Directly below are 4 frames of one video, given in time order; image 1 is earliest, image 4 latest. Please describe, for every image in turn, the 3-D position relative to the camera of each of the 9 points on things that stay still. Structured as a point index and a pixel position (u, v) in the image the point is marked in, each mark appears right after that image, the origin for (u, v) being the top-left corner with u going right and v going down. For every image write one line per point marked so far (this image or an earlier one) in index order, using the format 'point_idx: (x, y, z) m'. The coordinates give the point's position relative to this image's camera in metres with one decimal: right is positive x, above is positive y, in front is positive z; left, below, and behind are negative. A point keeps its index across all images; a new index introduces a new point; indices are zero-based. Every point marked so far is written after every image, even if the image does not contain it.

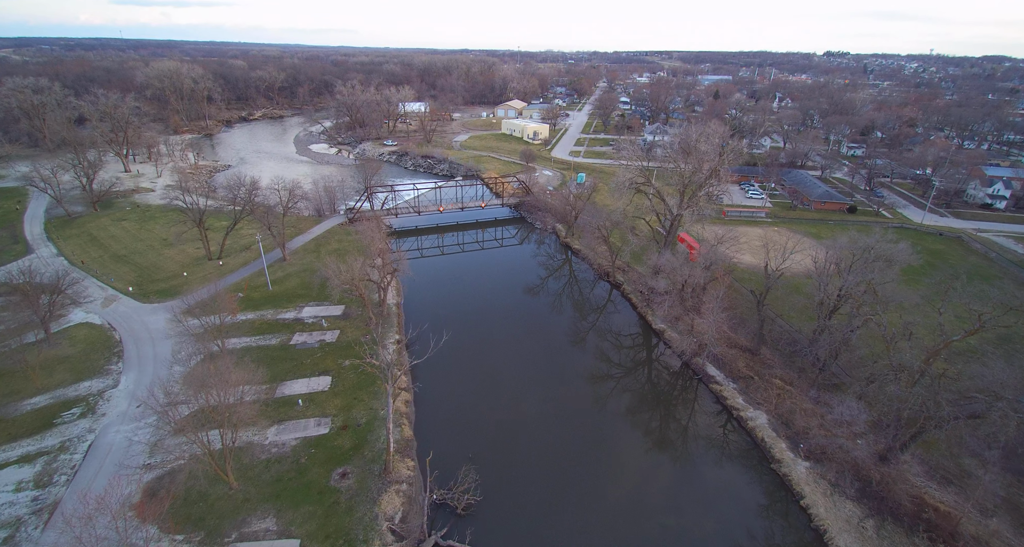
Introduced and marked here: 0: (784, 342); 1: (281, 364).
0: (+10.3, -2.7, +17.1) m
1: (-8.4, -3.3, +16.7) m
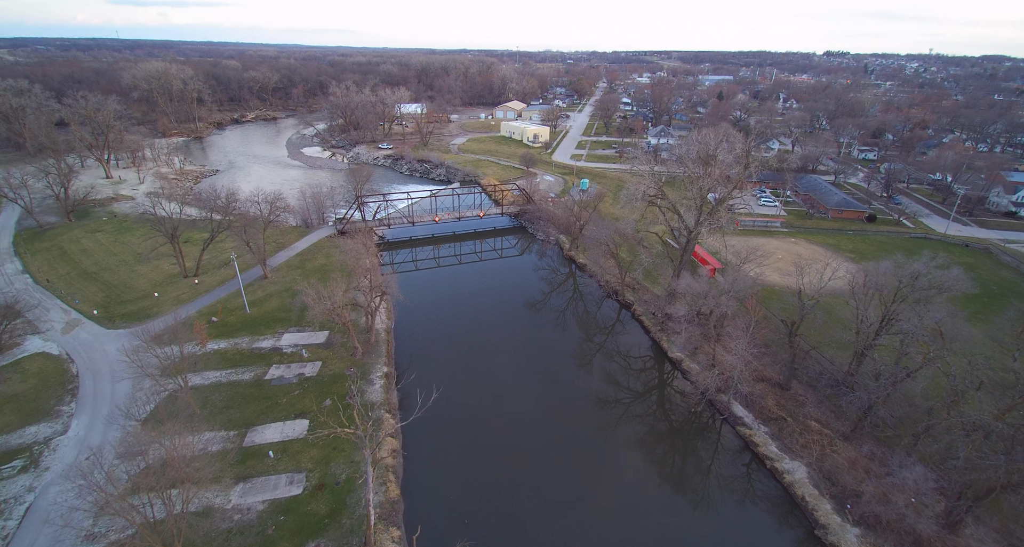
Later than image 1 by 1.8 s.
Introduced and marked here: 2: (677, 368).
0: (+10.3, -3.6, +15.3) m
1: (-8.4, -4.3, +14.8) m
2: (+6.7, -3.8, +18.4) m
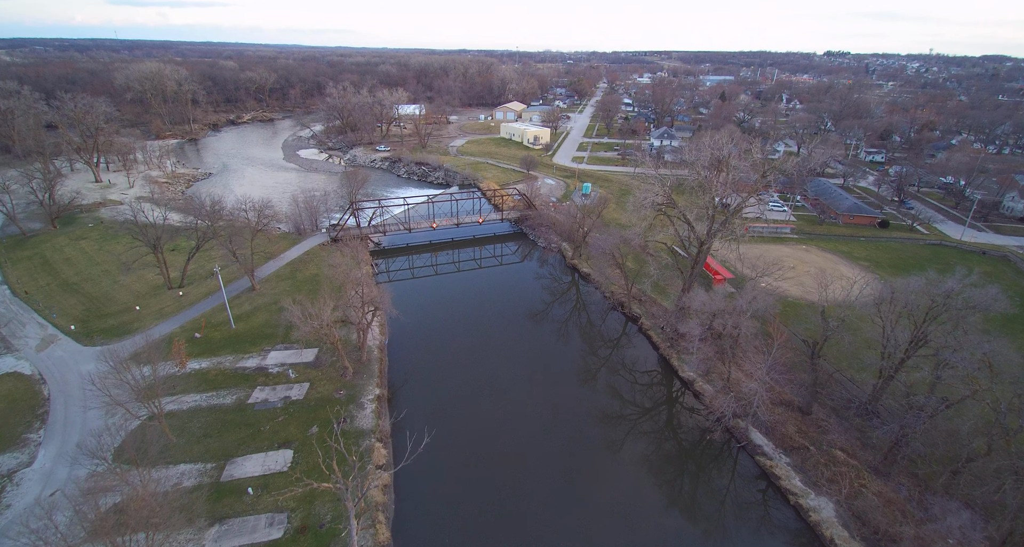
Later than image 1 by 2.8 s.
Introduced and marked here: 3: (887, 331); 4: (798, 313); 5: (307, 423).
0: (+10.4, -4.1, +14.2) m
1: (-8.4, -4.8, +13.7) m
2: (+6.7, -4.3, +17.3) m
3: (+11.5, -1.7, +14.0) m
4: (+11.3, -1.5, +18.2) m
5: (-6.4, -4.6, +14.1) m
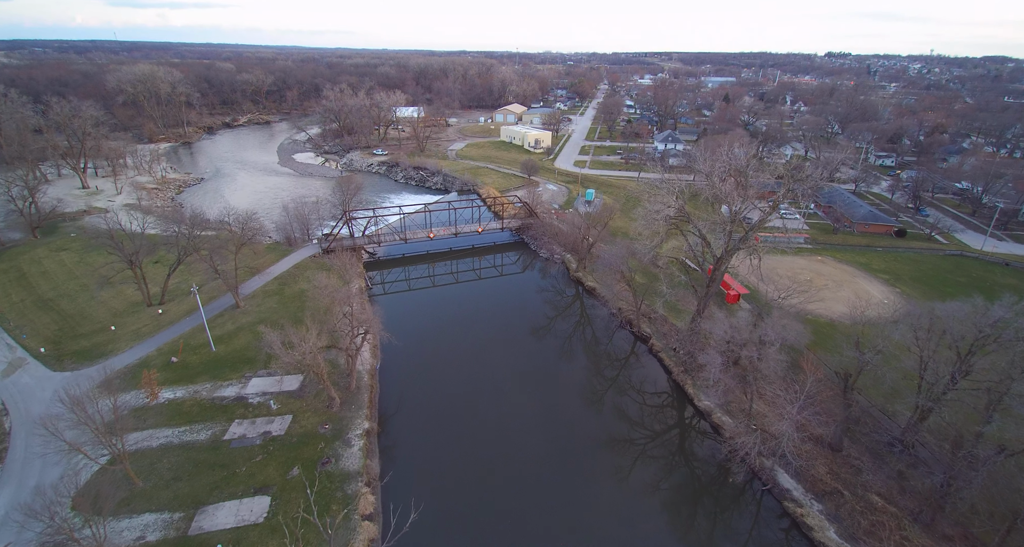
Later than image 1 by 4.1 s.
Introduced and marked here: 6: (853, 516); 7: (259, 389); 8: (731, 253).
0: (+10.4, -4.8, +12.9) m
1: (-8.3, -5.5, +12.4) m
2: (+6.7, -5.0, +16.0) m
3: (+11.5, -2.4, +12.7) m
4: (+11.4, -2.2, +16.9) m
5: (-6.3, -5.3, +12.8) m
6: (+8.7, -6.2, +11.7) m
7: (-8.5, -3.9, +15.5) m
8: (+7.9, +0.7, +16.8) m
